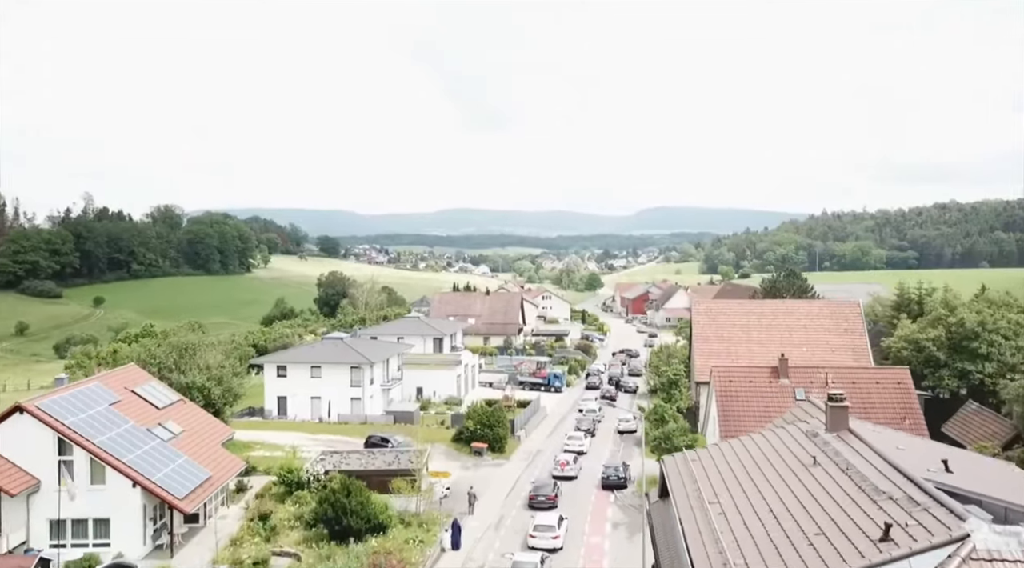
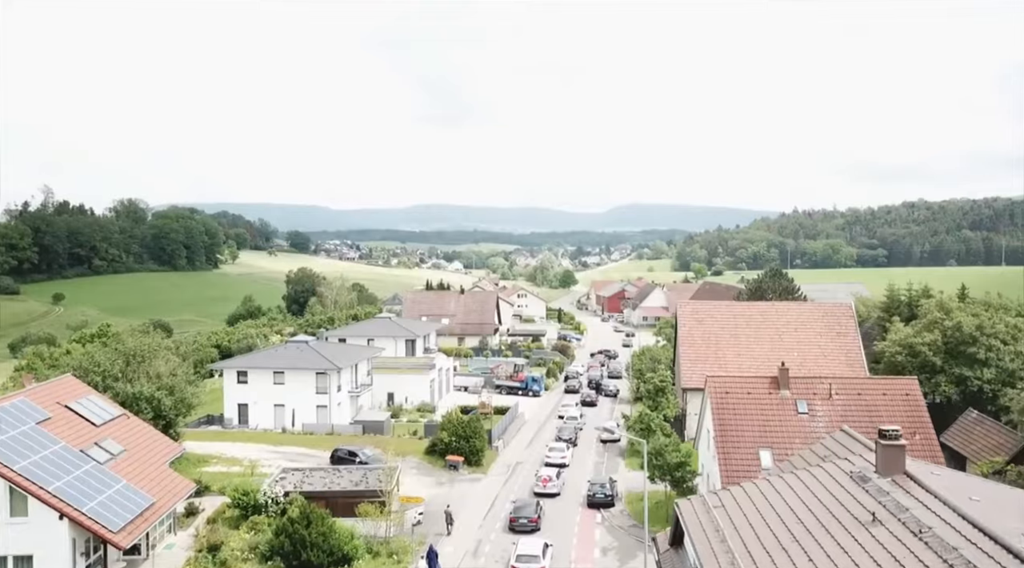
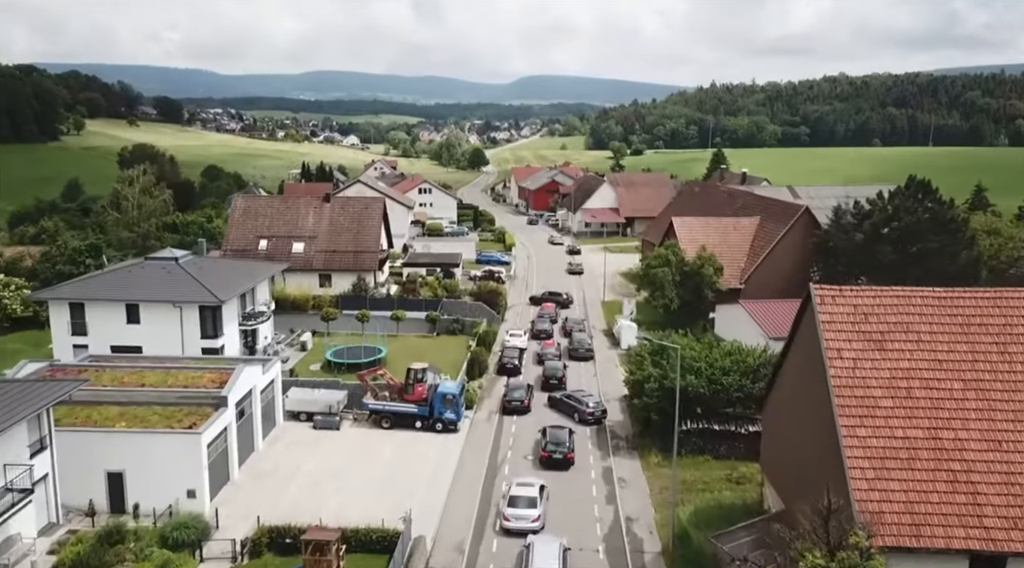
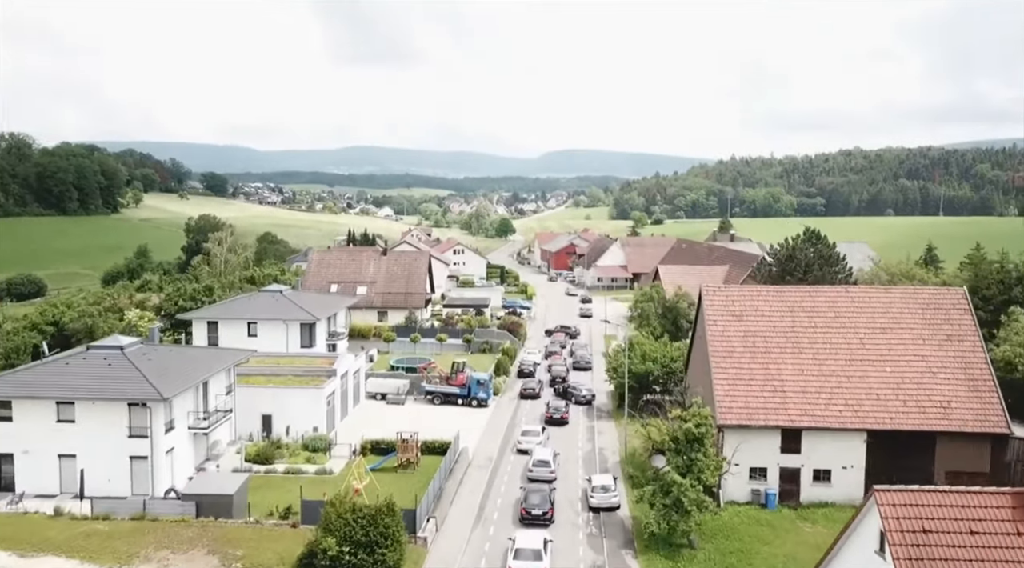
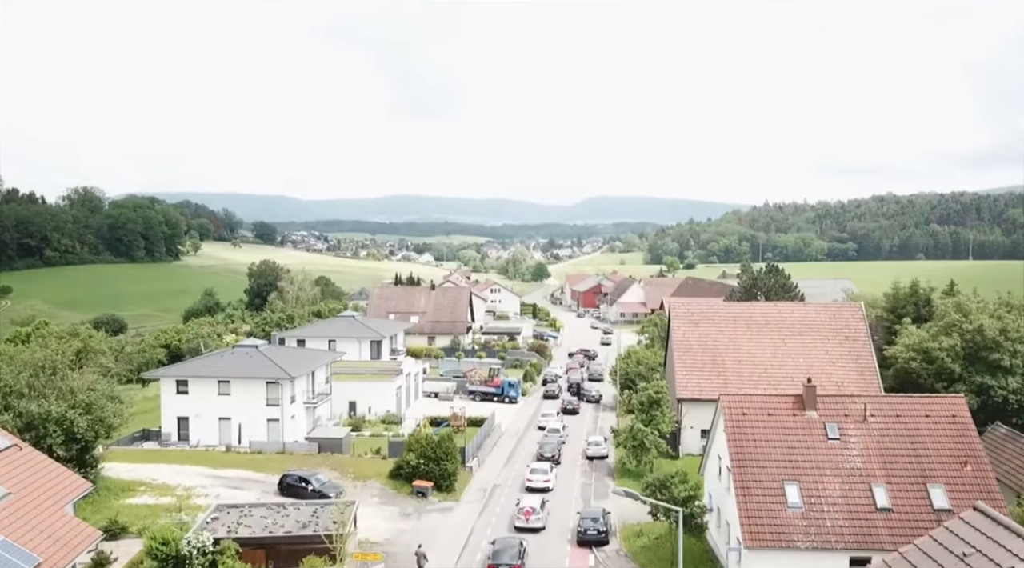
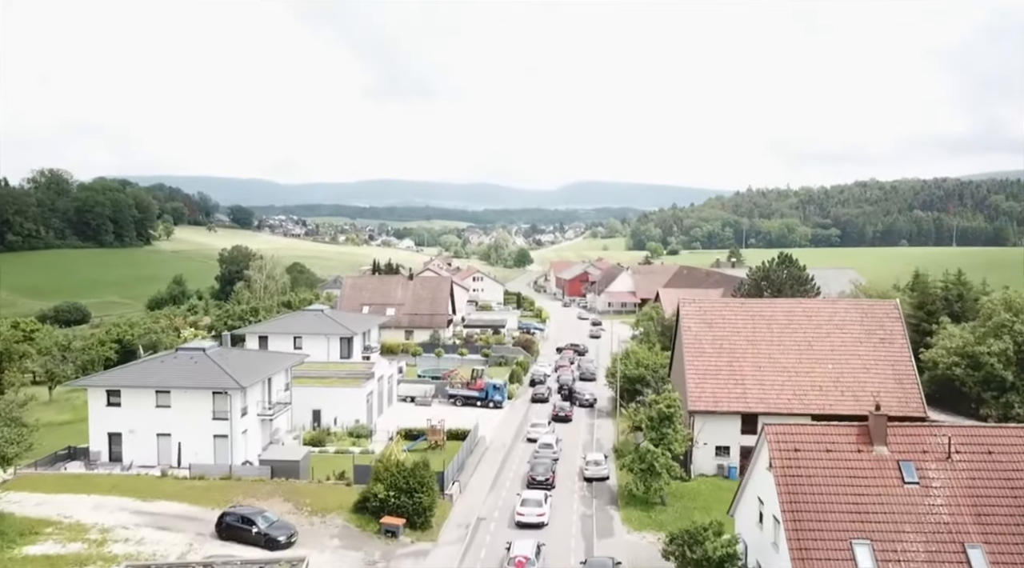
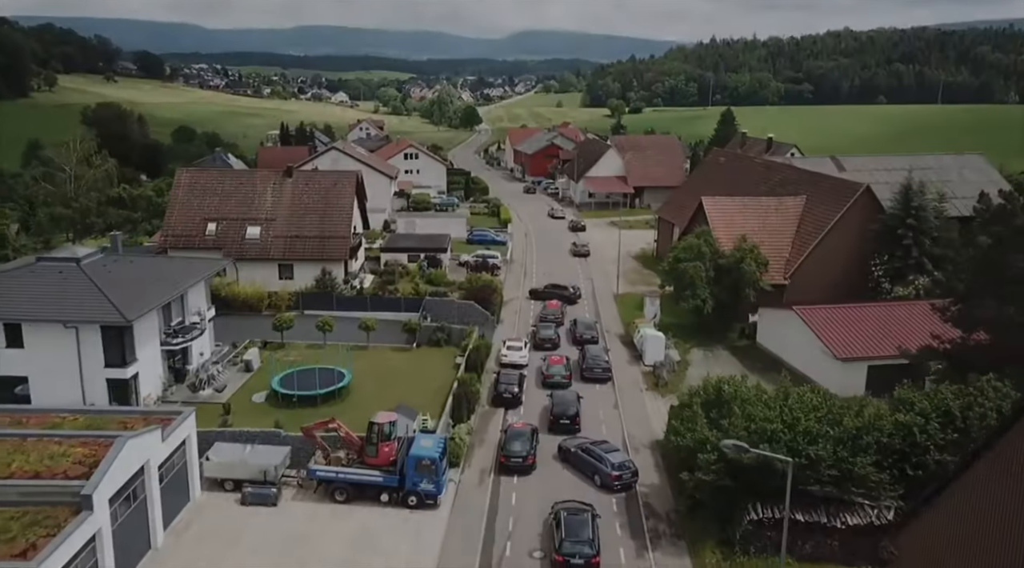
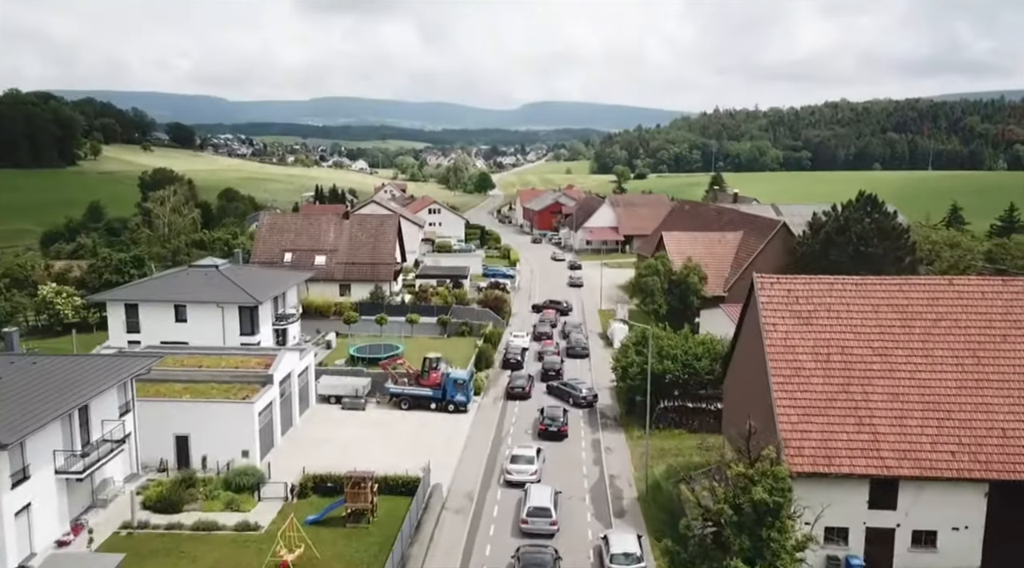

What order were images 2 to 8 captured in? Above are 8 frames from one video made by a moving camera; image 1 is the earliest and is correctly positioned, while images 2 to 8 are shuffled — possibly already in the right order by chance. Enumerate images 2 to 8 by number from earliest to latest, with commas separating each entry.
2, 5, 6, 4, 8, 3, 7
